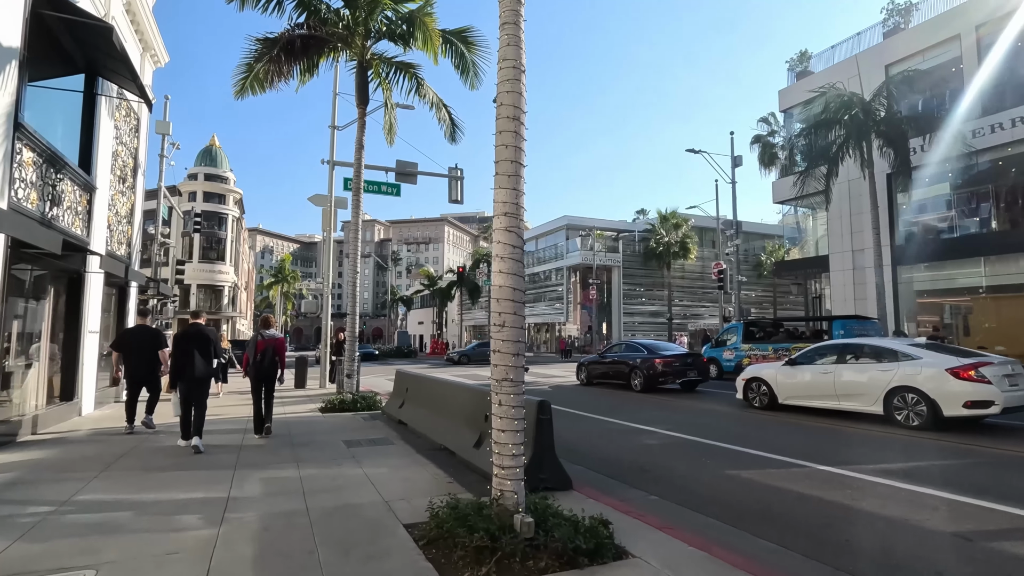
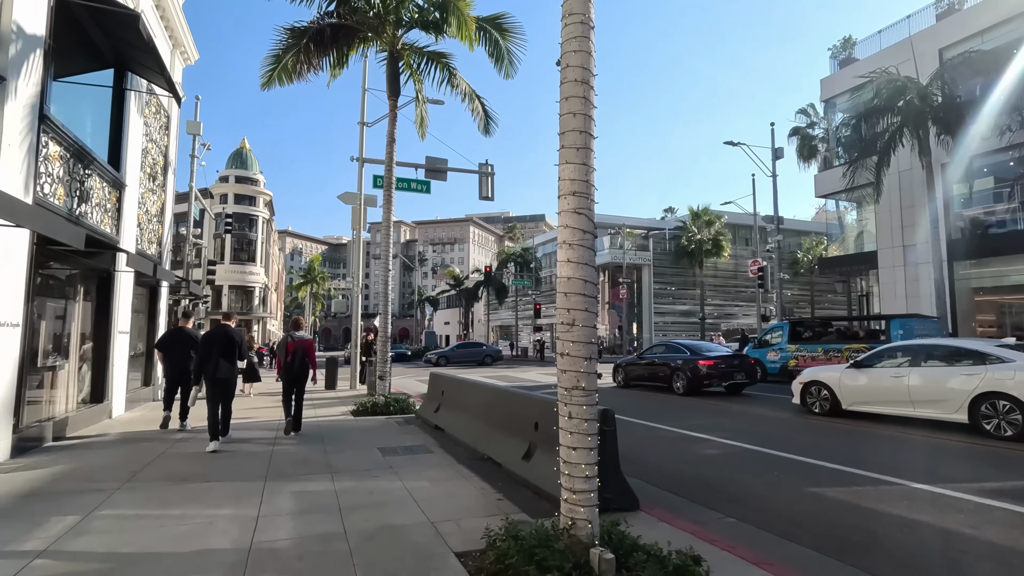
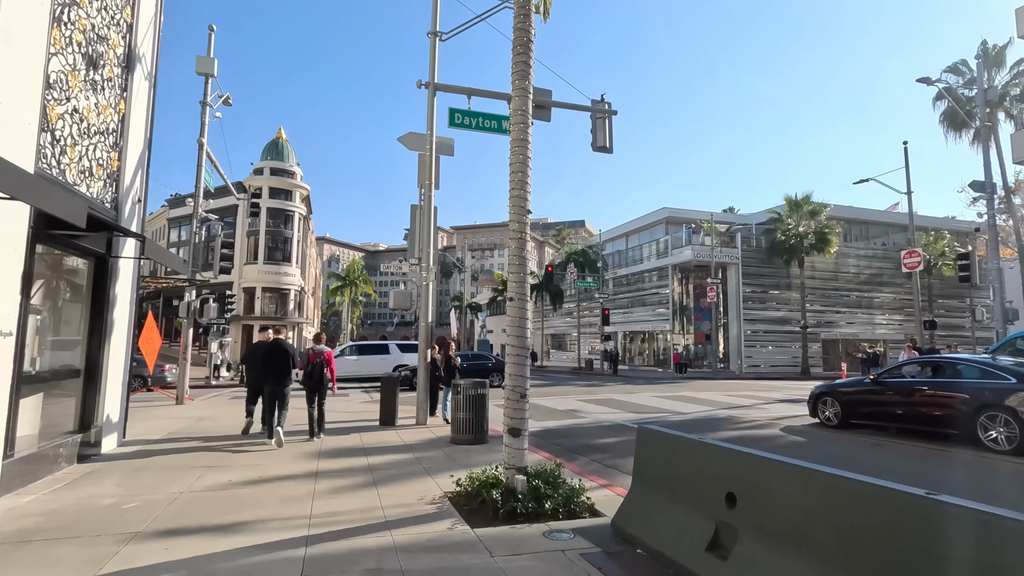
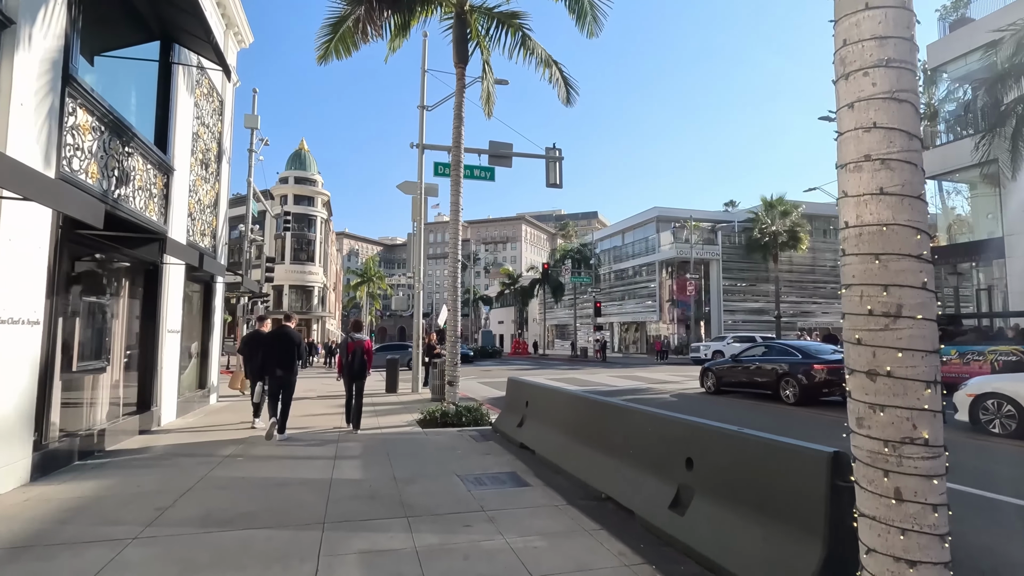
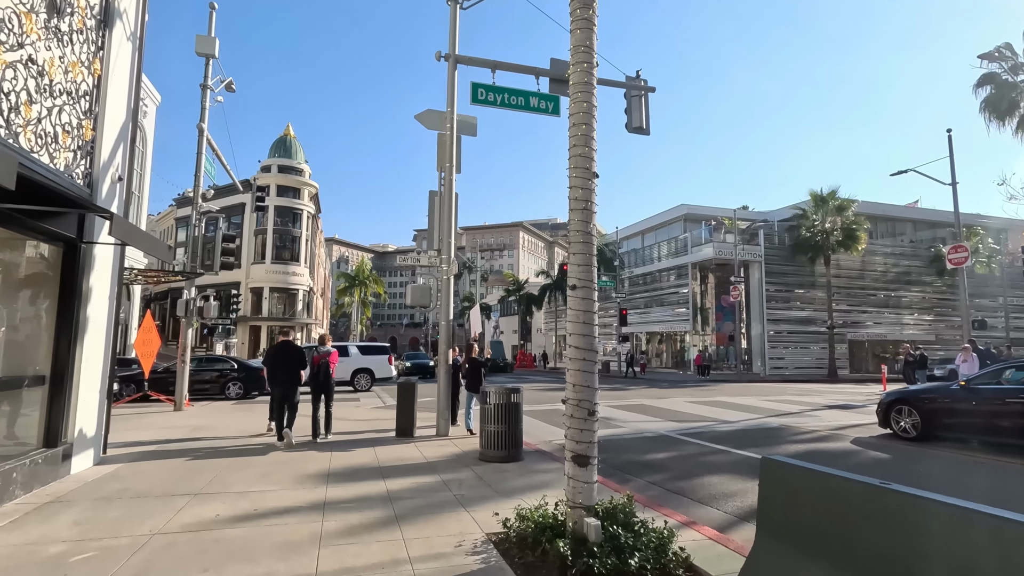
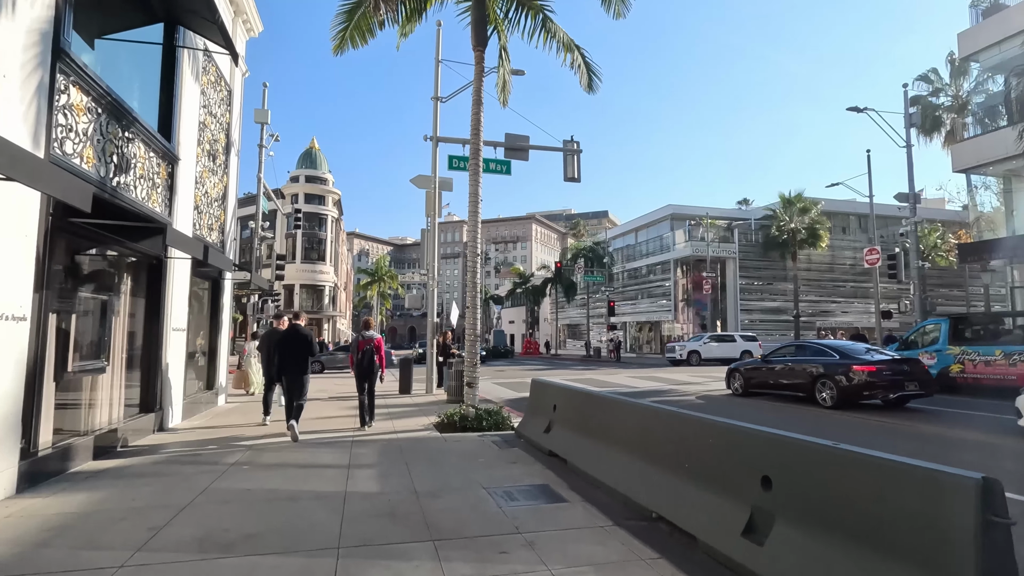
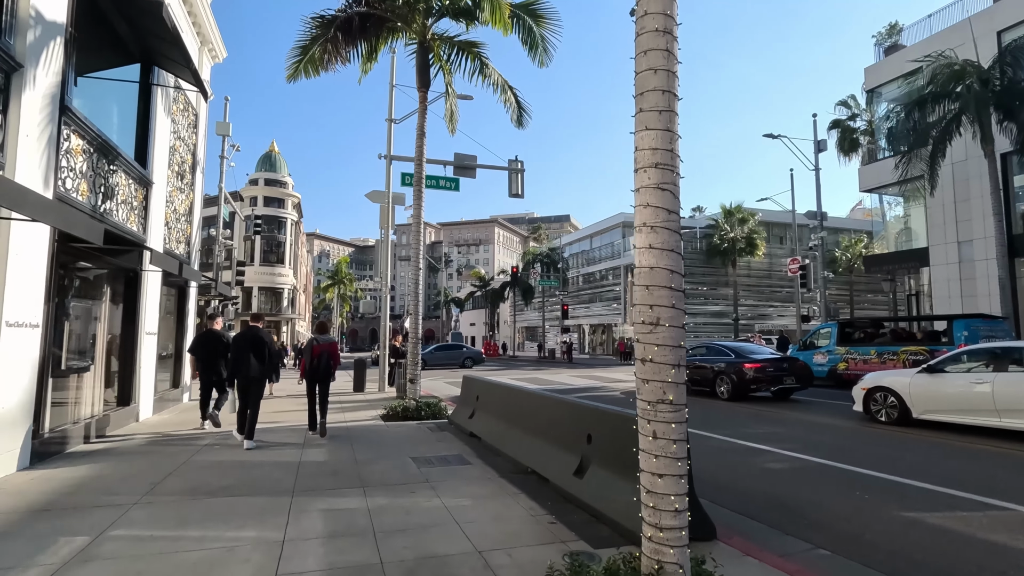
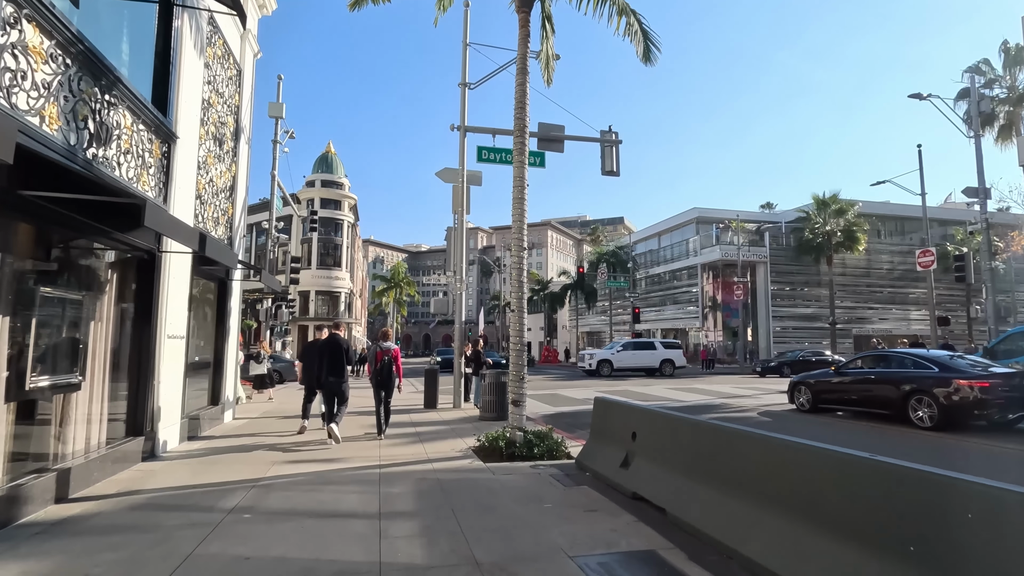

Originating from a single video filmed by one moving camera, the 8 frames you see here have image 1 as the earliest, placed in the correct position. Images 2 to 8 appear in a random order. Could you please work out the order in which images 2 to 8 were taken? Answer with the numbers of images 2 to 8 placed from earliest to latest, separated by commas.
2, 7, 4, 6, 8, 3, 5
